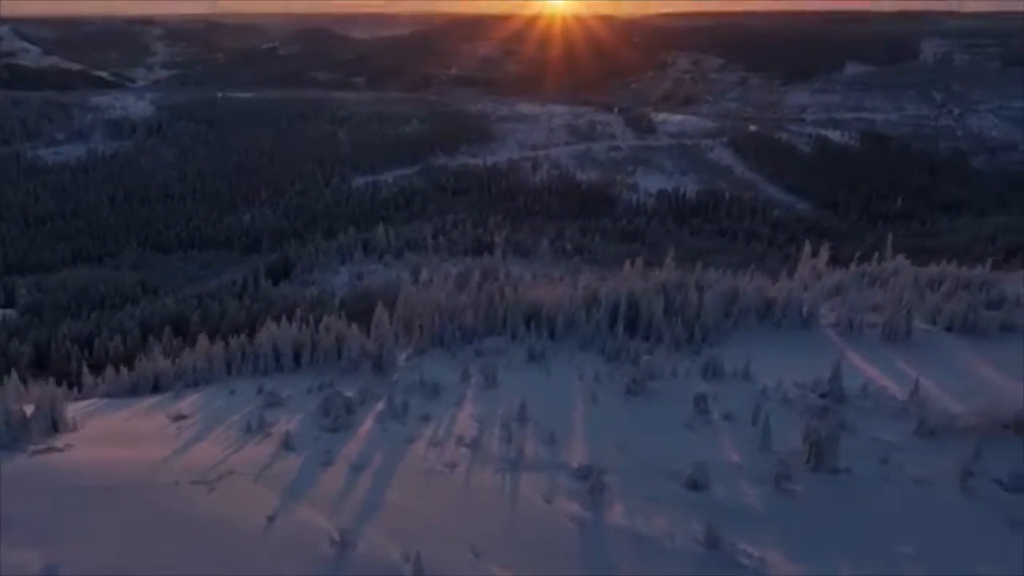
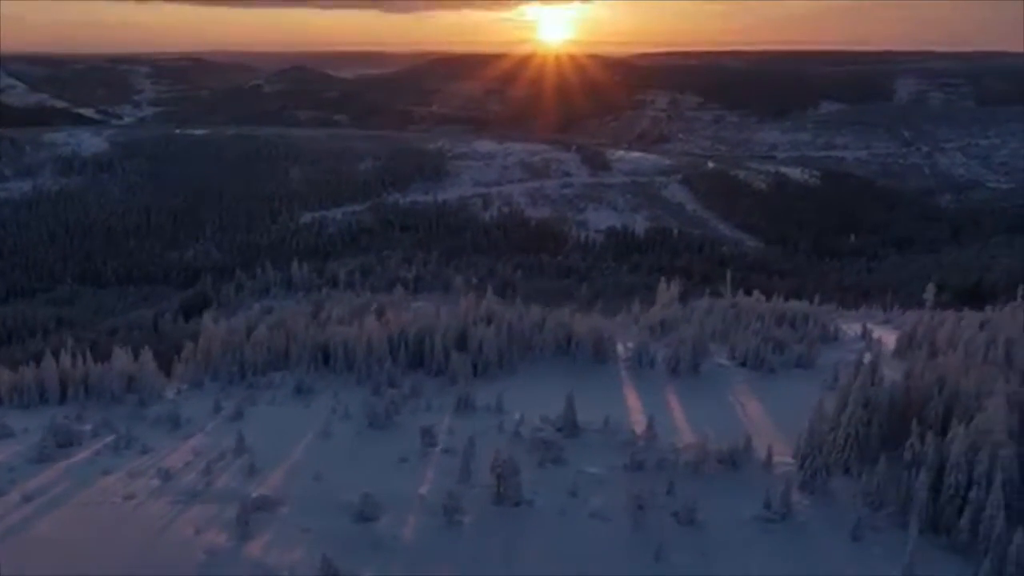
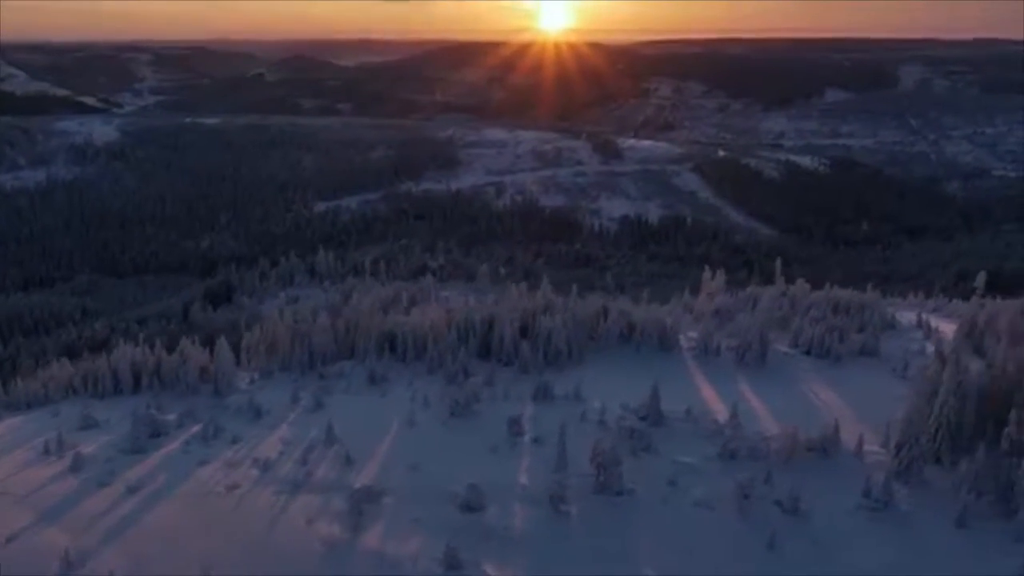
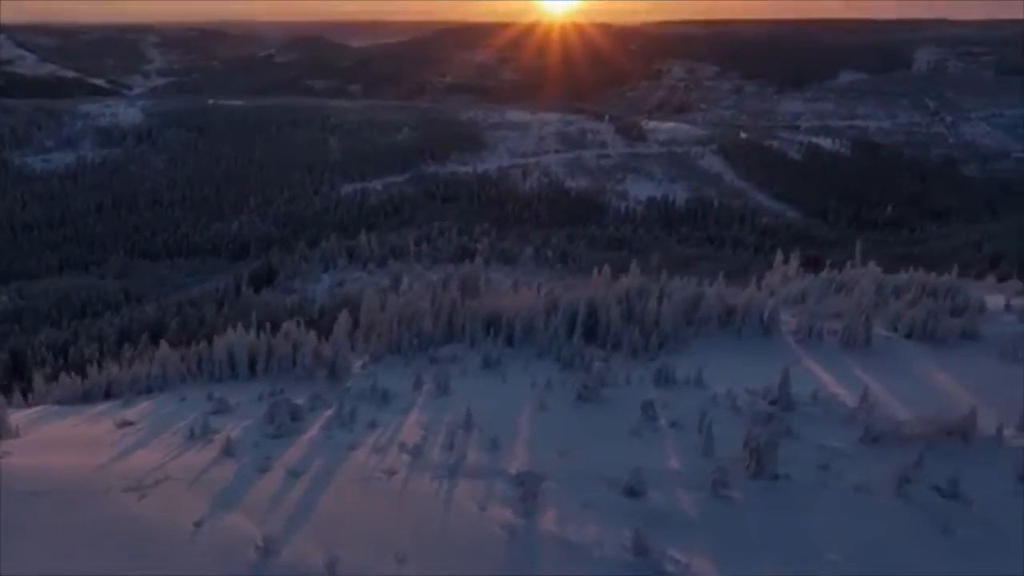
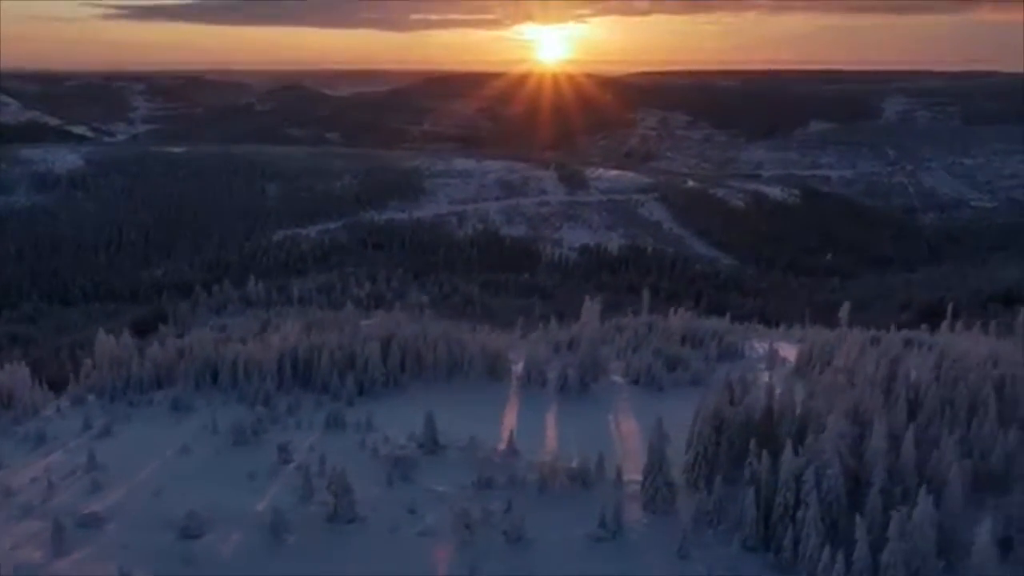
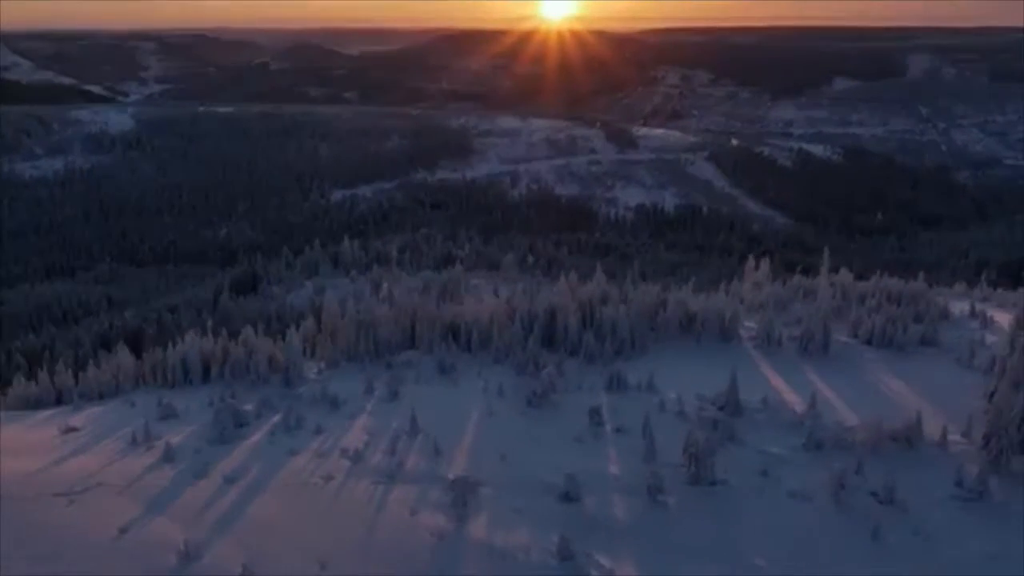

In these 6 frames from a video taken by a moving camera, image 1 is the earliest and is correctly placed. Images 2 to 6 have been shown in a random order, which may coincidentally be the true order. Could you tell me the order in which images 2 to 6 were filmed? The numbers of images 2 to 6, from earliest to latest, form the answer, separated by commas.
4, 6, 3, 2, 5
